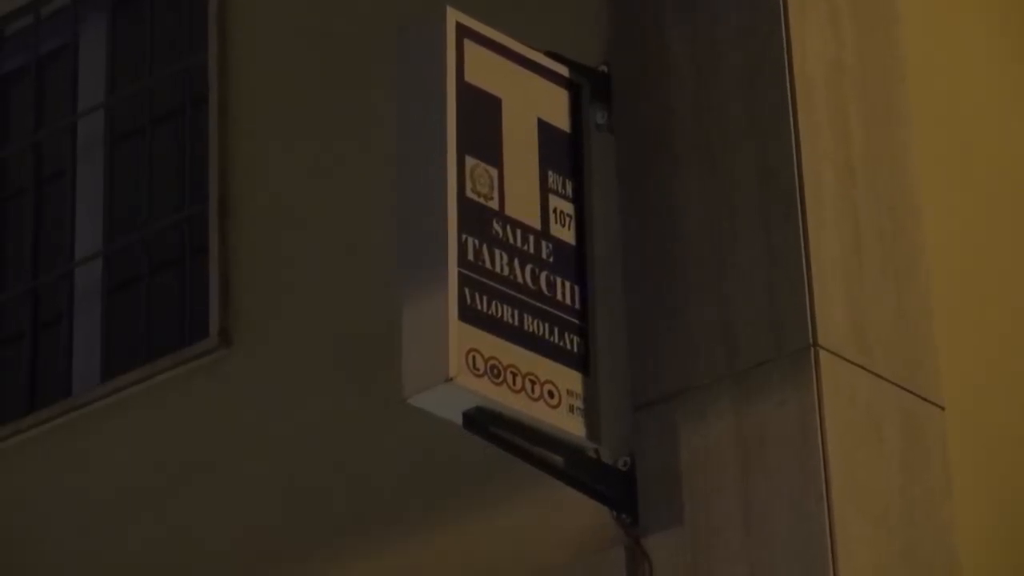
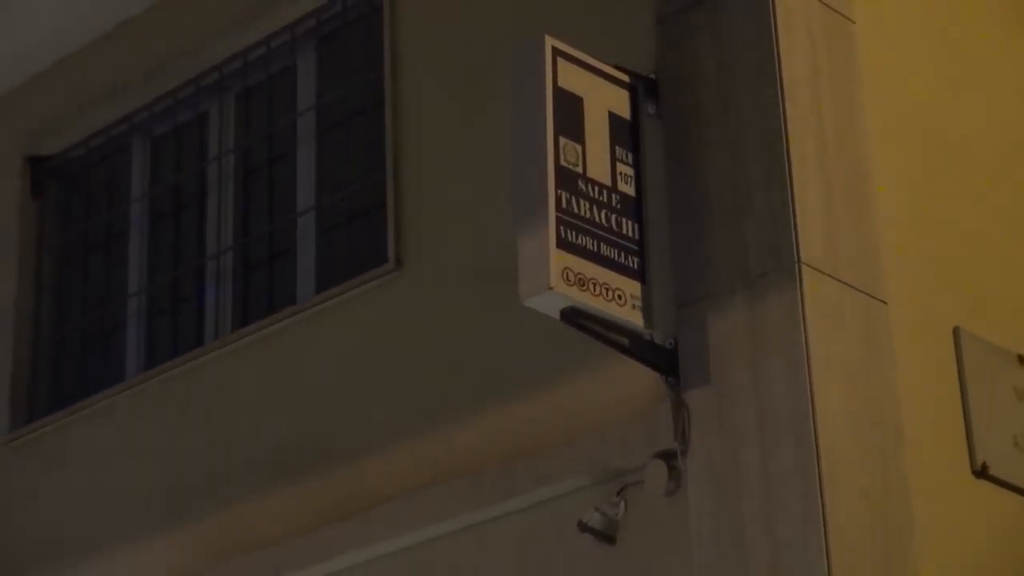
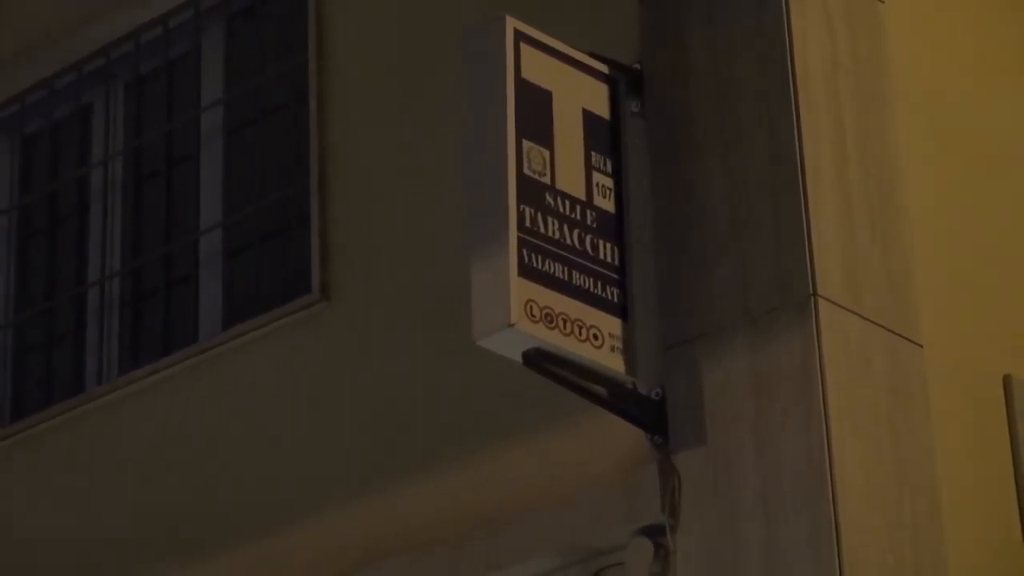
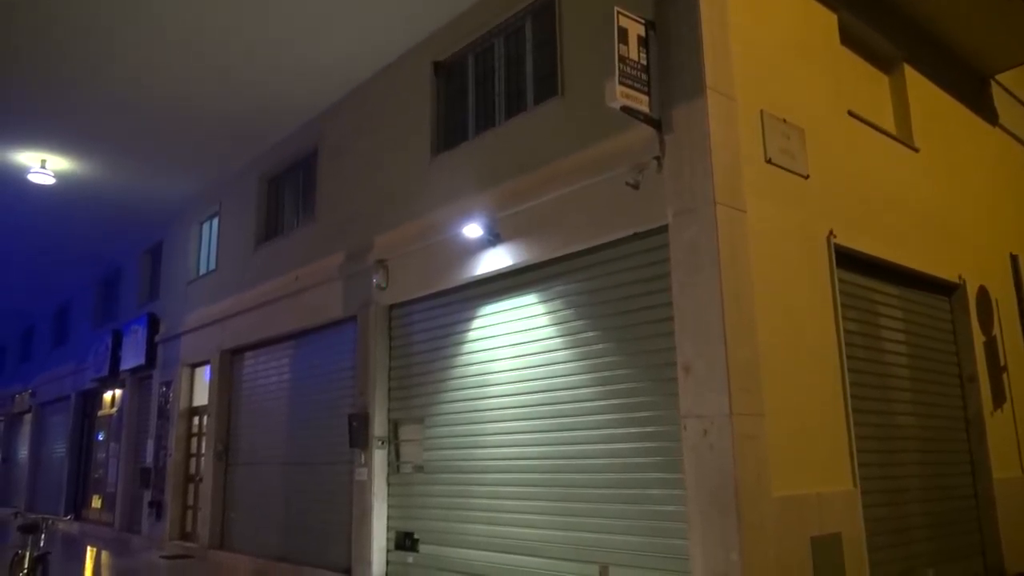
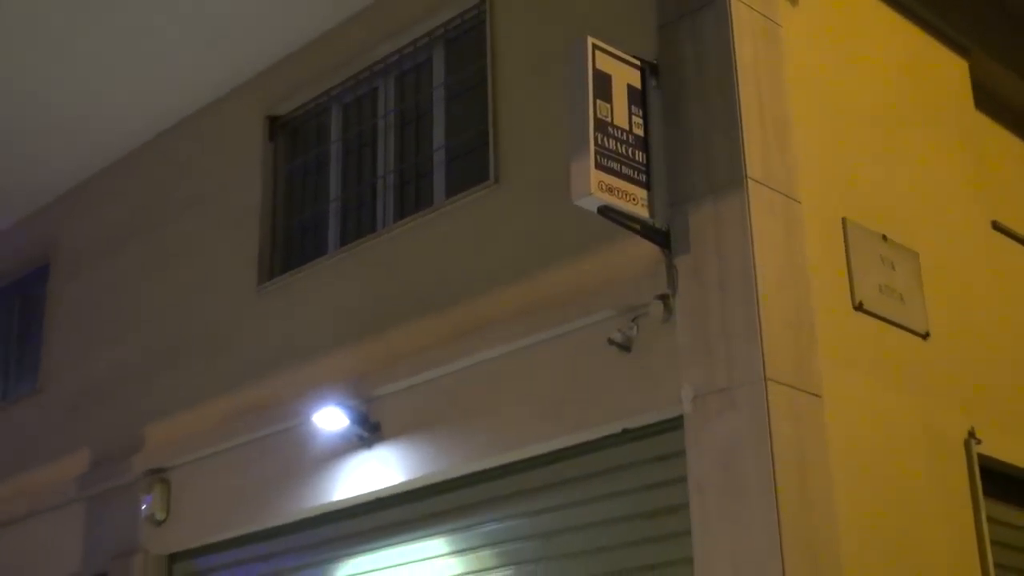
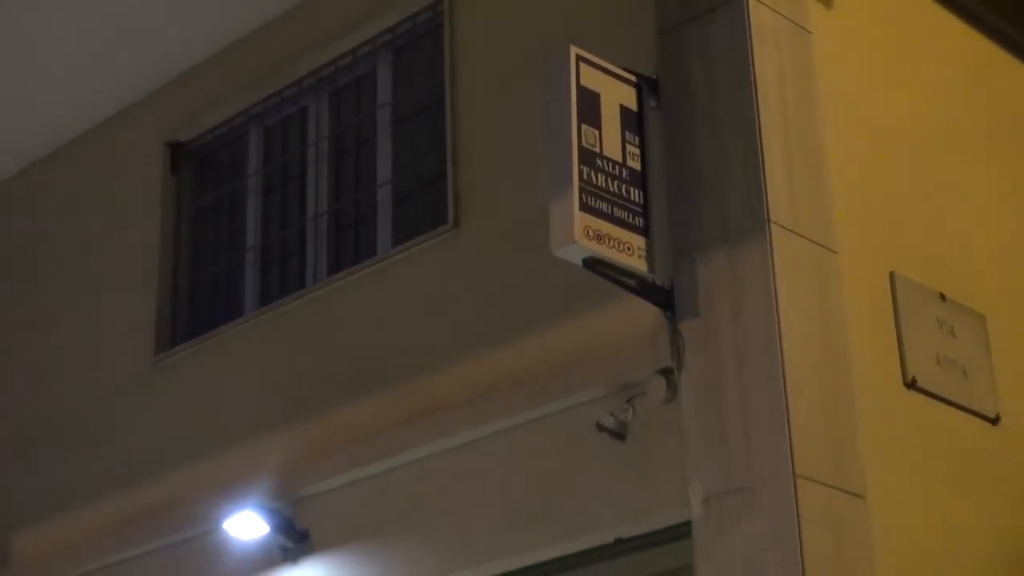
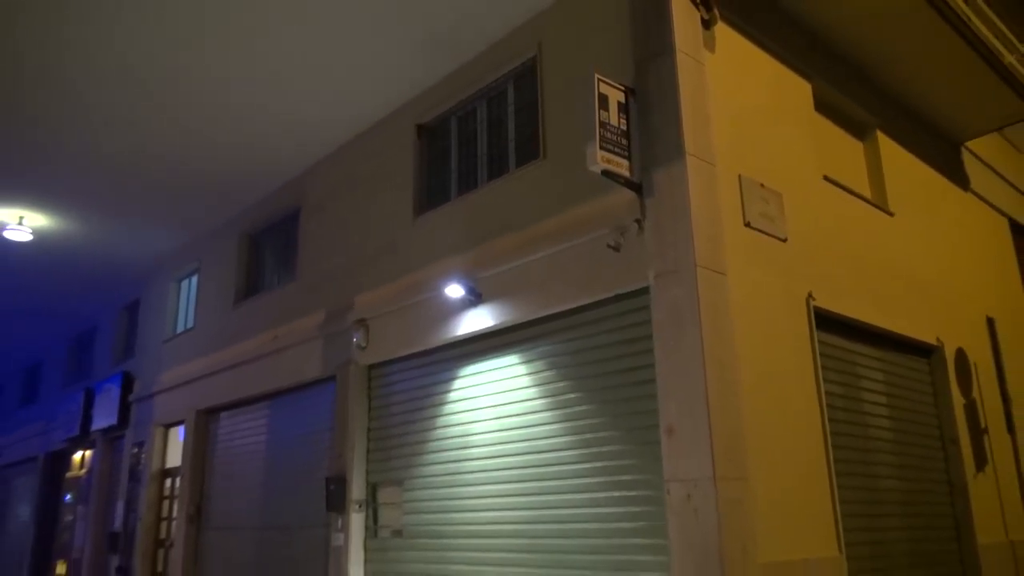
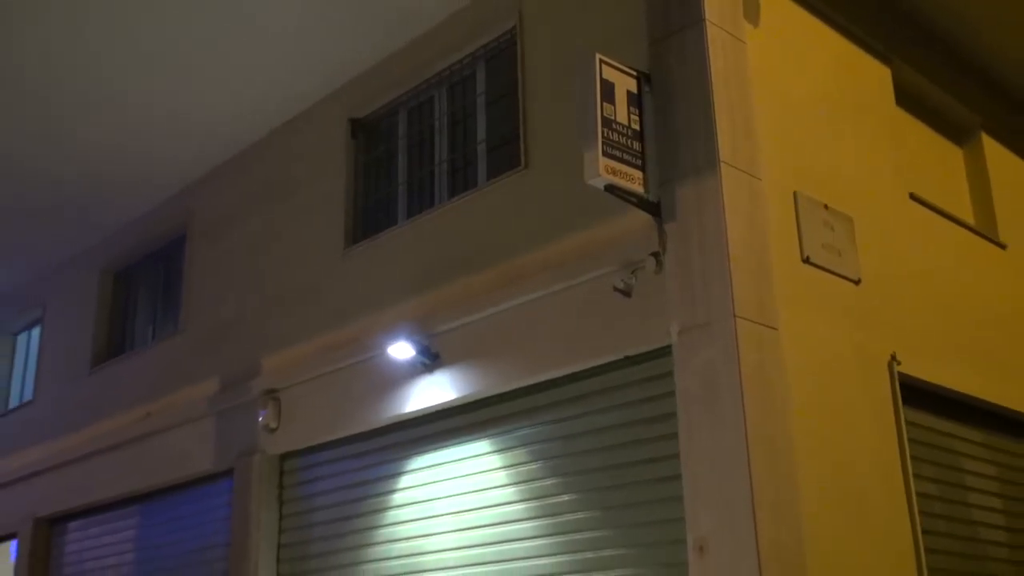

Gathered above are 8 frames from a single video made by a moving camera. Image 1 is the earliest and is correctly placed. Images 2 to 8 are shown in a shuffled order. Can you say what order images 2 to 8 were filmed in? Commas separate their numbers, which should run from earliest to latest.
3, 2, 6, 5, 8, 7, 4
